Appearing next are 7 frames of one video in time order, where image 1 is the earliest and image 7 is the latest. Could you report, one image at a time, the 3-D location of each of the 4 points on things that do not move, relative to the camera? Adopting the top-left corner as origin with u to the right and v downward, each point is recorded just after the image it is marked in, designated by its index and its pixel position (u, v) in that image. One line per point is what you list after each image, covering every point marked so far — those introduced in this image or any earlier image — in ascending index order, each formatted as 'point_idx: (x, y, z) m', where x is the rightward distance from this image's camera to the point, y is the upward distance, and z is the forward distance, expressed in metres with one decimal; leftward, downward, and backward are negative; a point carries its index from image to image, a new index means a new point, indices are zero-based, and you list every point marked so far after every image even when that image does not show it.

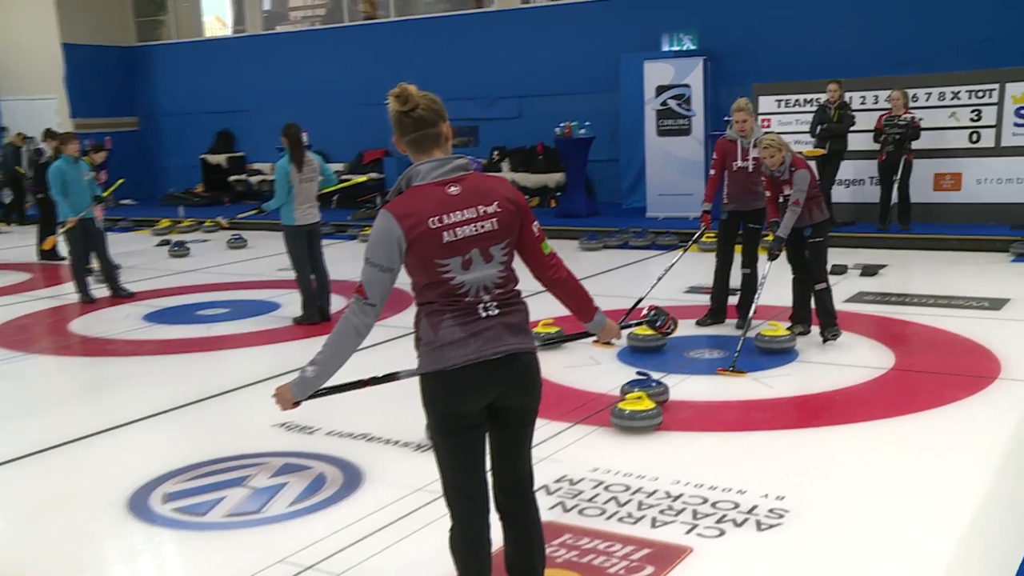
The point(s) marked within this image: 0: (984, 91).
0: (+3.6, +1.5, +9.5) m
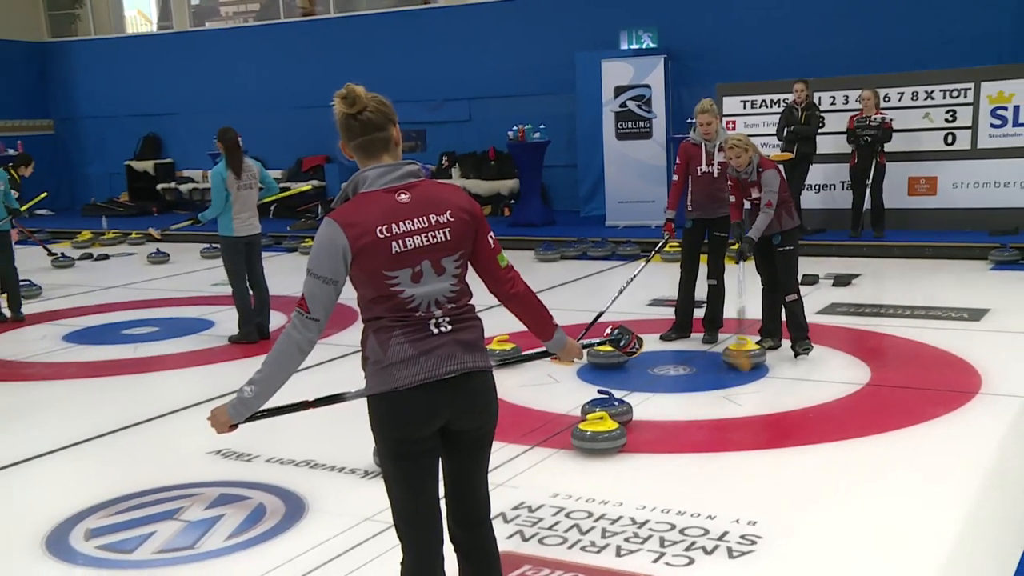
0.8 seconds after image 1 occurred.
0: (+3.3, +1.5, +9.1) m
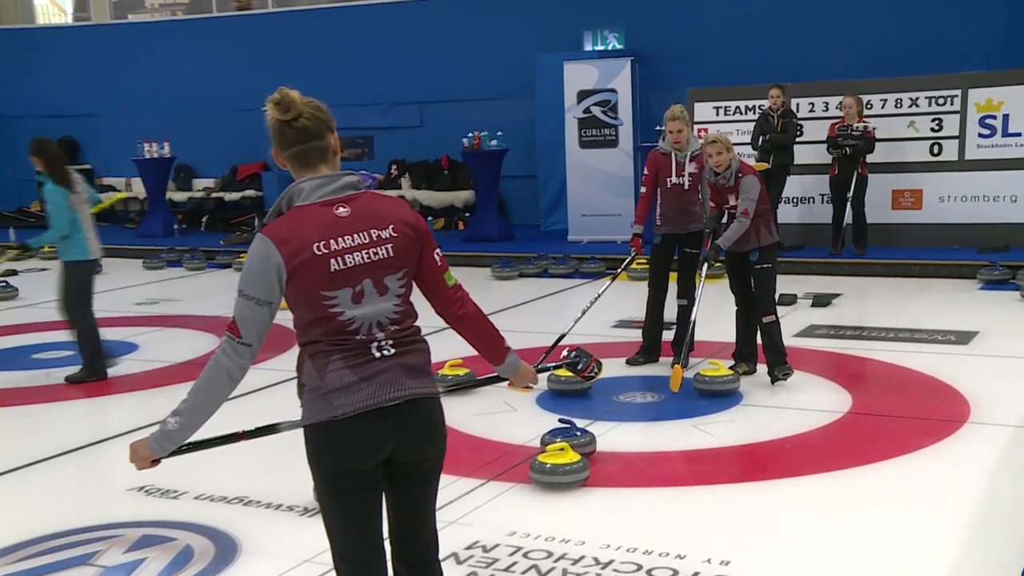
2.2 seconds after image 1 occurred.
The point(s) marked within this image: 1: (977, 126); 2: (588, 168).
0: (+3.0, +1.3, +8.6) m
1: (+3.1, +1.1, +8.5) m
2: (+0.6, +1.0, +9.9) m
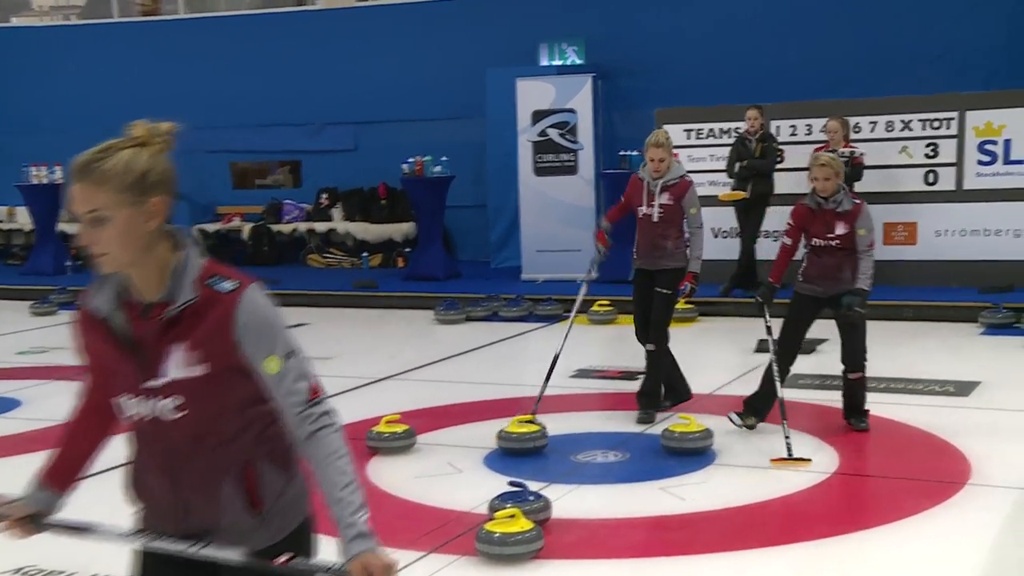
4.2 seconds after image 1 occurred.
0: (+2.7, +1.0, +7.9) m
1: (+2.8, +0.8, +7.7) m
2: (+0.2, +0.6, +9.1) m
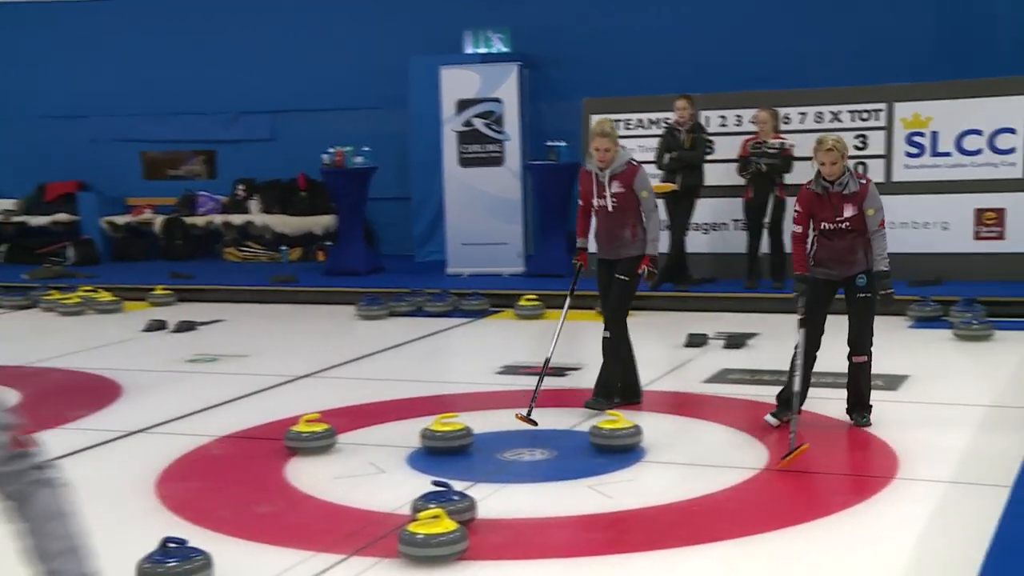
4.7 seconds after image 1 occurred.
0: (+2.2, +1.1, +7.8) m
1: (+2.4, +0.9, +7.7) m
2: (-0.3, +0.7, +8.9) m
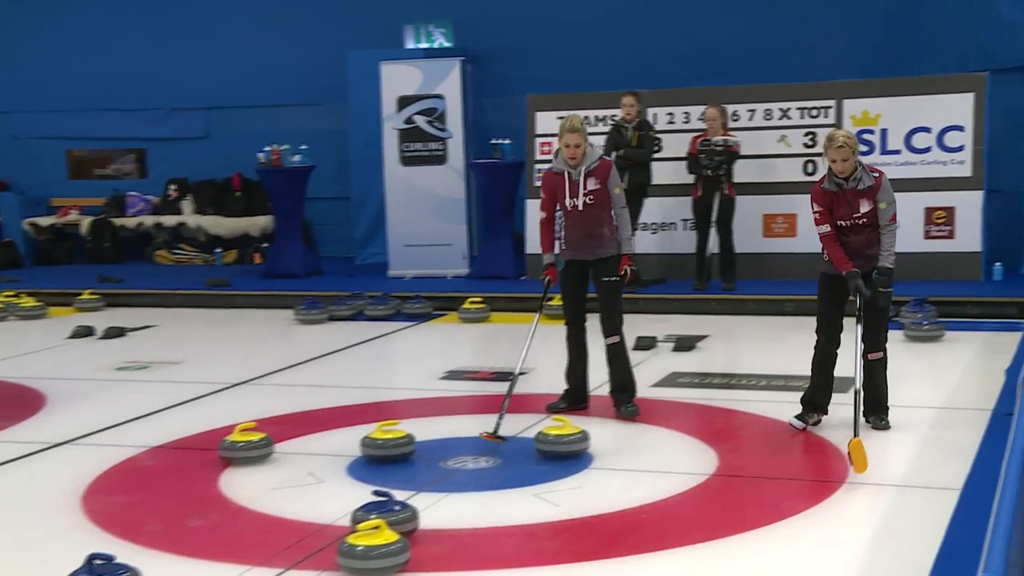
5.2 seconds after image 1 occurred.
0: (+1.9, +1.1, +7.7) m
1: (+2.0, +0.9, +7.6) m
2: (-0.7, +0.7, +8.7) m
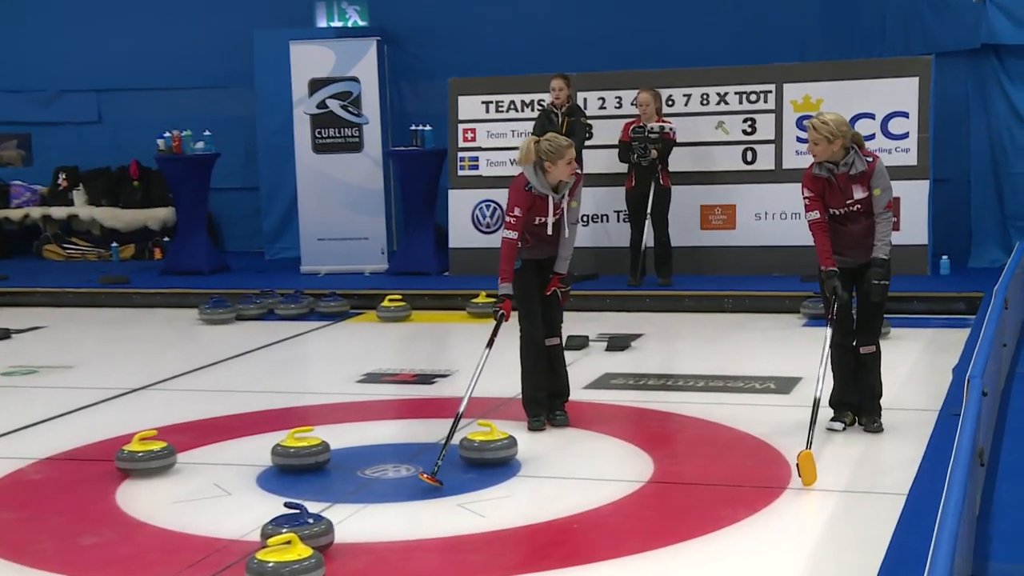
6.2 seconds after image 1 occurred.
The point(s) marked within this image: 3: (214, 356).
0: (+1.4, +1.1, +7.4) m
1: (+1.6, +0.9, +7.3) m
2: (-1.2, +0.7, +8.3) m
3: (-1.5, -0.3, +6.3) m
